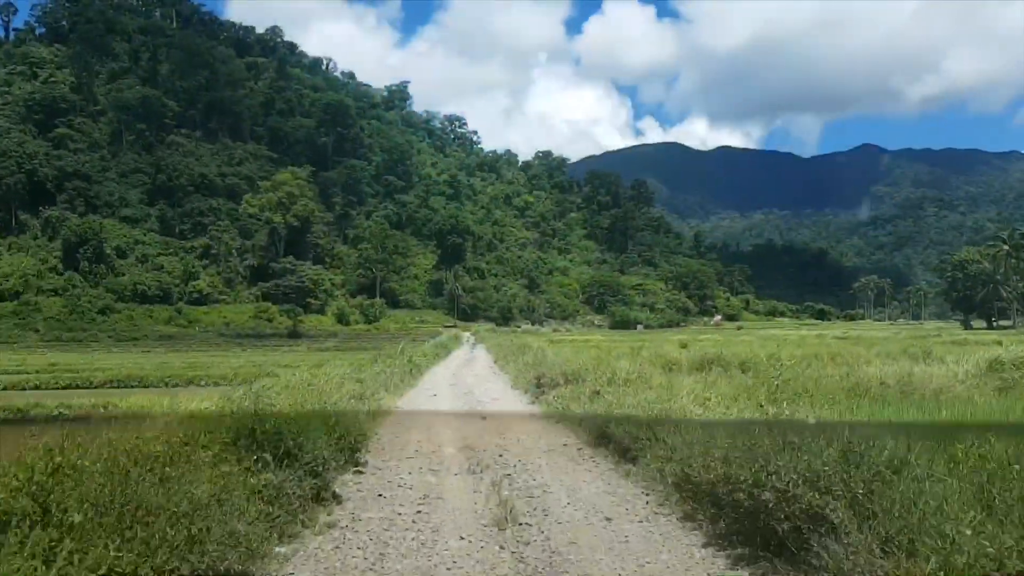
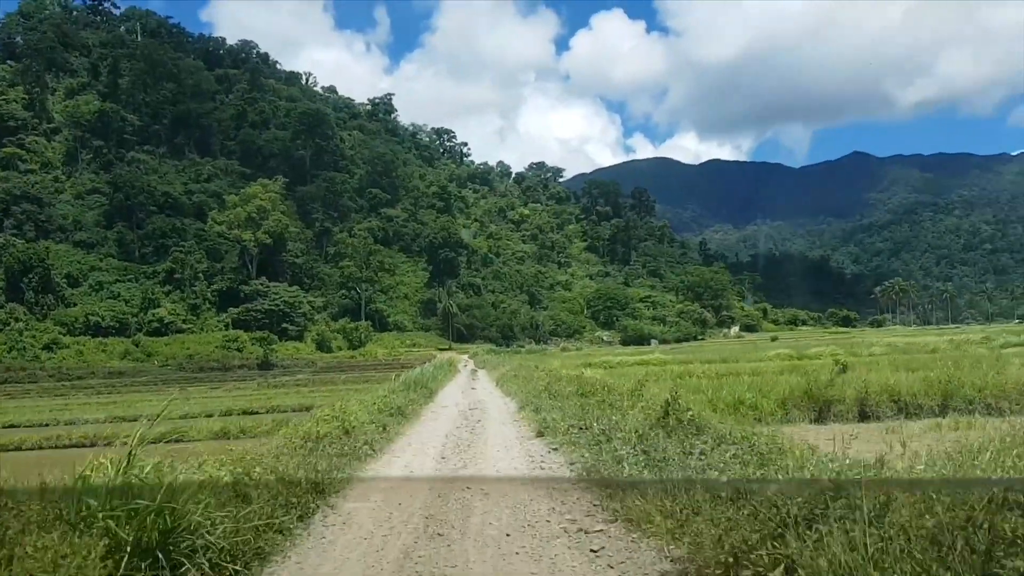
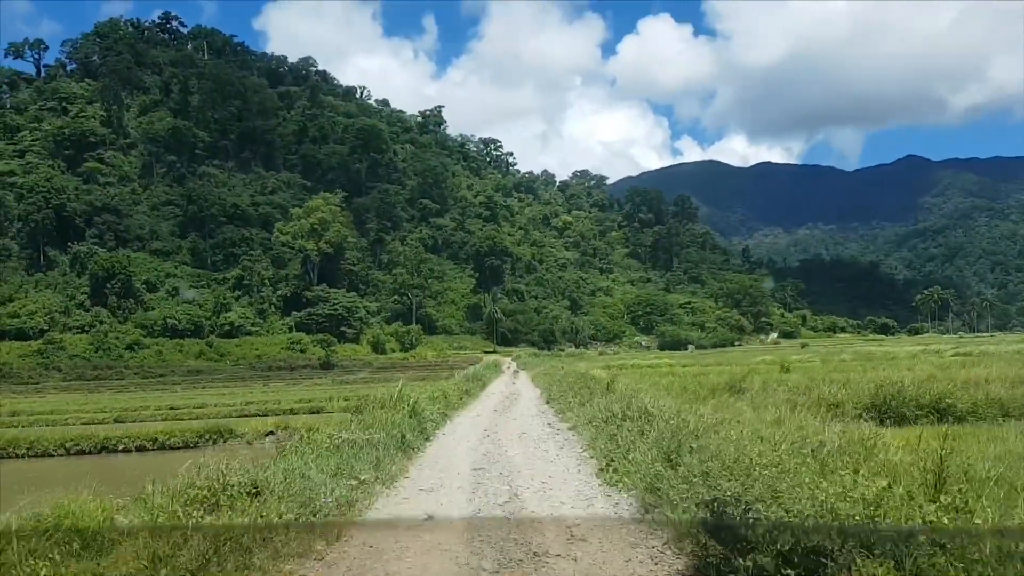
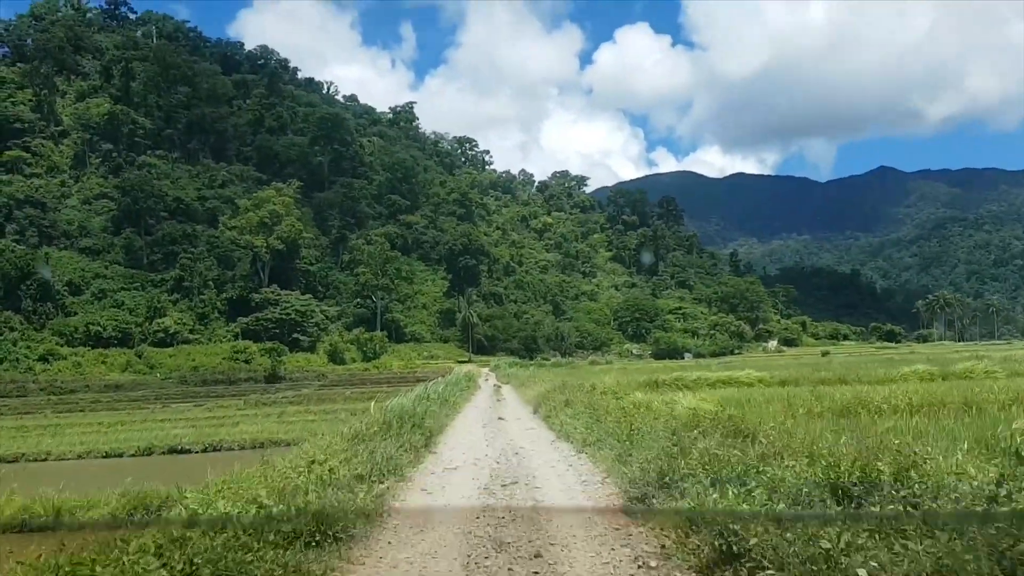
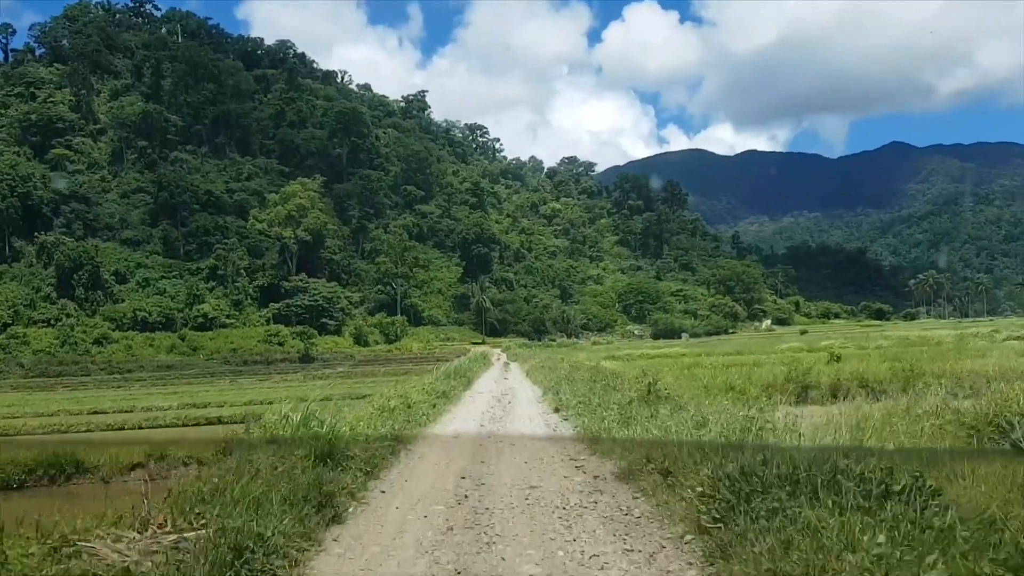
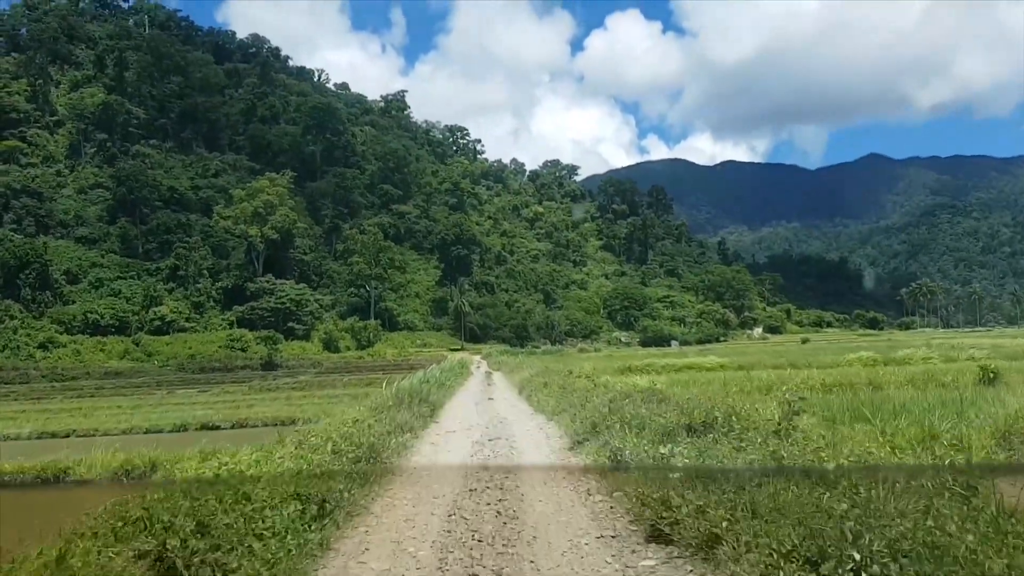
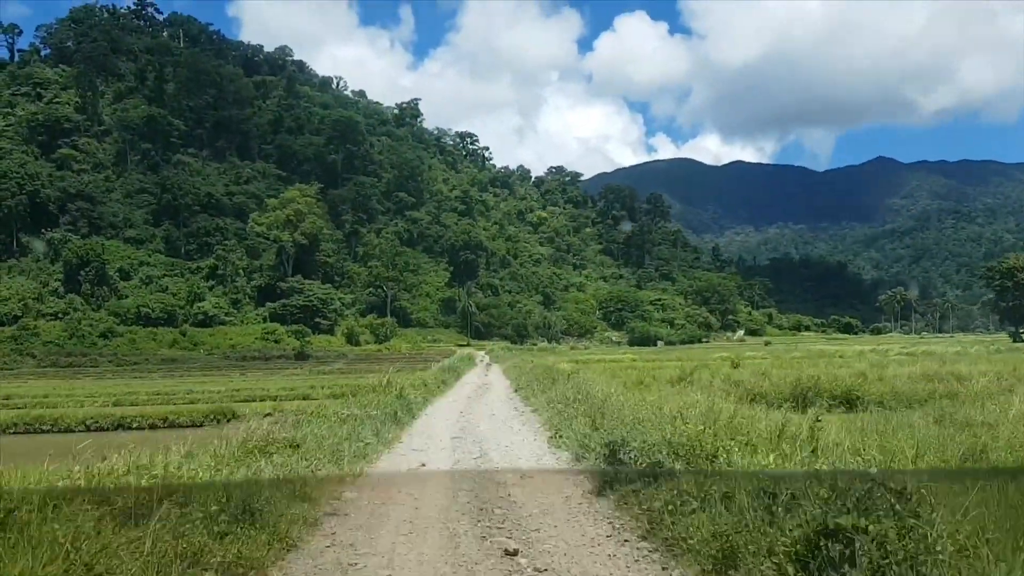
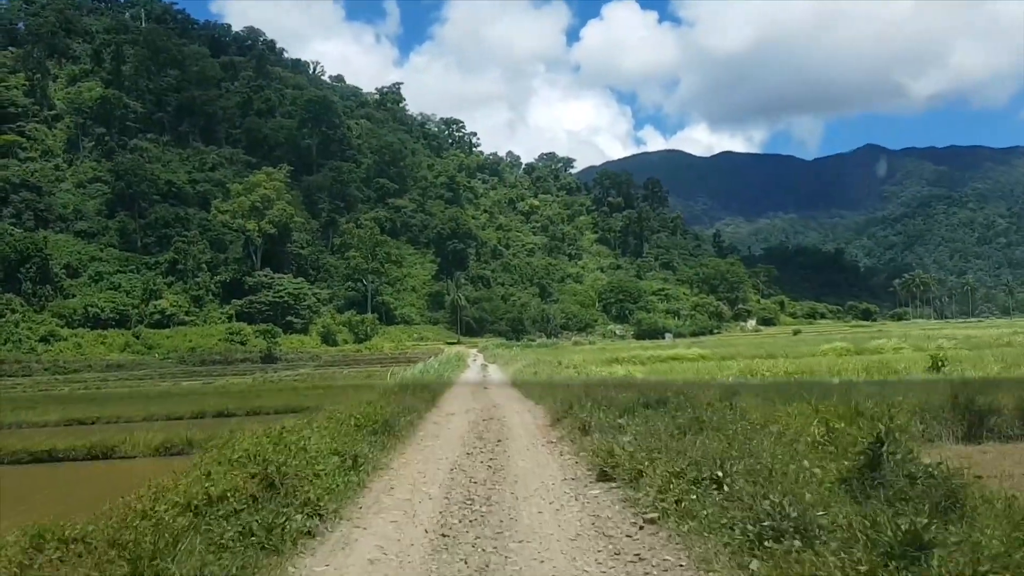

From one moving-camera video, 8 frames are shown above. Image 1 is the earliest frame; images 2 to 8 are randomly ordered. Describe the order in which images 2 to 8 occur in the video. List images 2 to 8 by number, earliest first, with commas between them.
7, 3, 5, 2, 8, 6, 4
